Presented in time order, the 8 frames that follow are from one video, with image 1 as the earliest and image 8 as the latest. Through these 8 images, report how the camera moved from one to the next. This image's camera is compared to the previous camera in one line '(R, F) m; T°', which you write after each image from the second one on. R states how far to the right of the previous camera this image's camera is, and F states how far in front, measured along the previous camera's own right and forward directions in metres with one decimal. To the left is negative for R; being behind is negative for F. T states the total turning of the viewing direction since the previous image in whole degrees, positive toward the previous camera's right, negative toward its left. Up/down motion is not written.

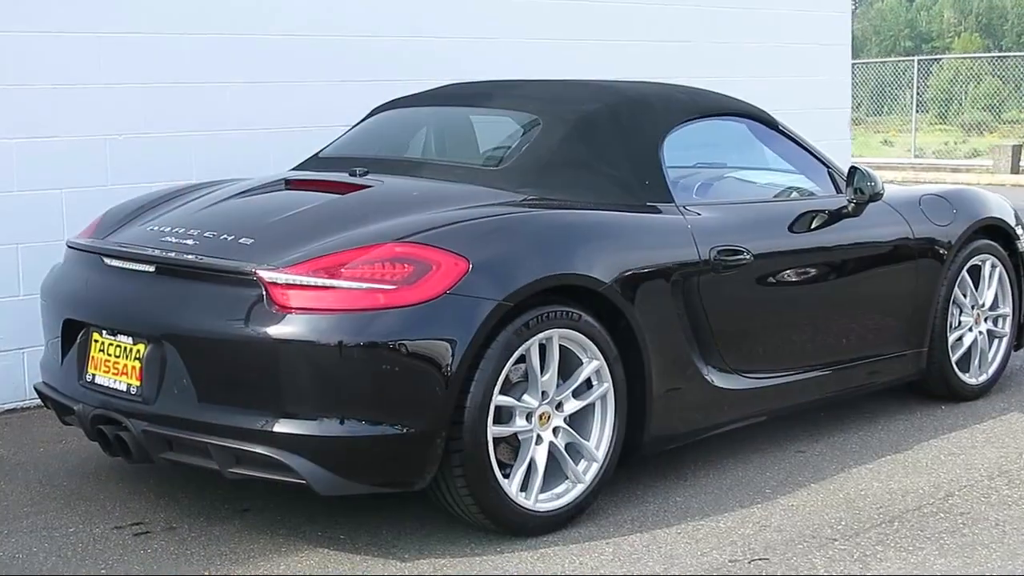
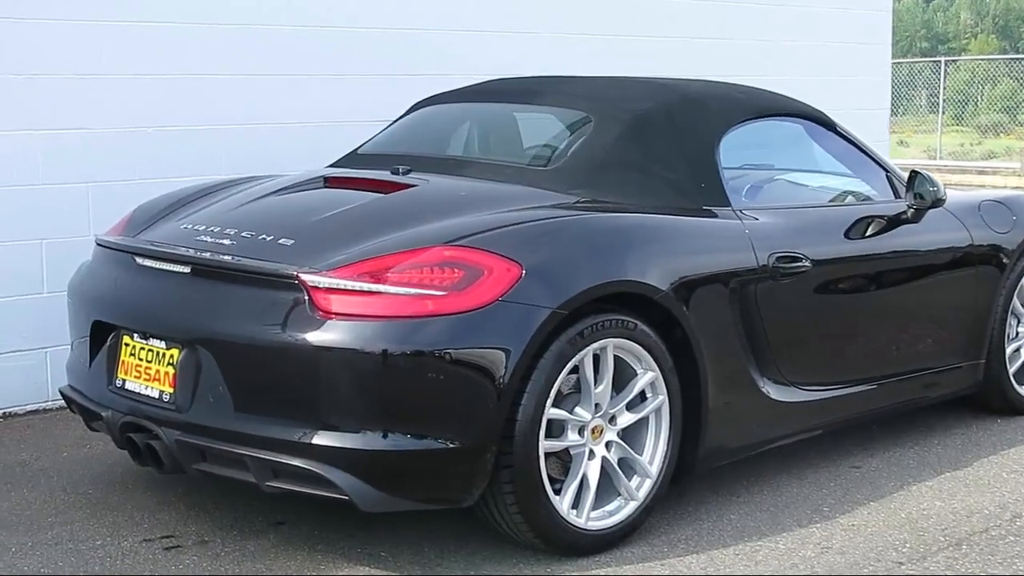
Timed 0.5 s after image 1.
(-0.1, +0.2) m; 0°
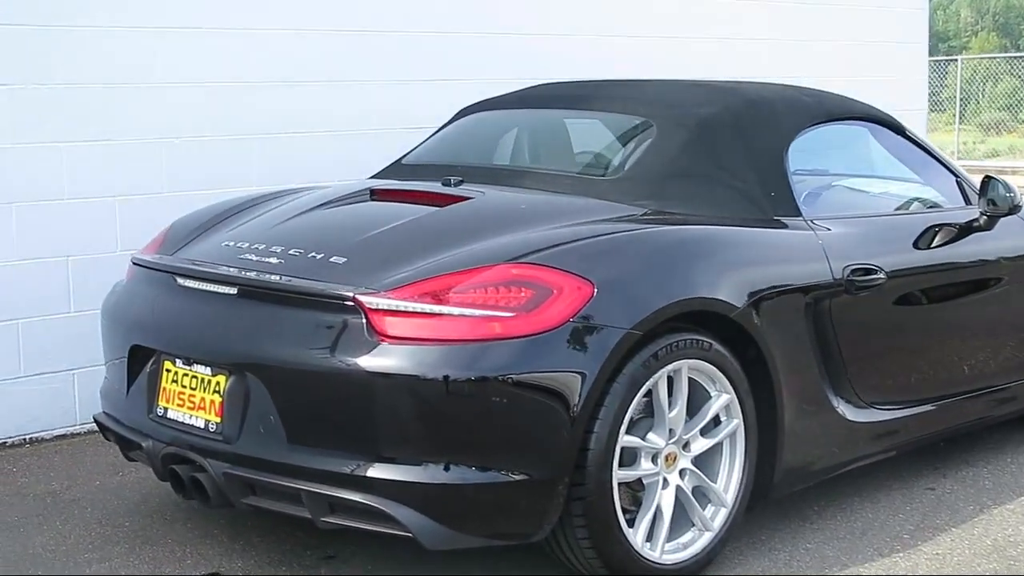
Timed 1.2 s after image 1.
(-0.2, +0.2) m; 0°
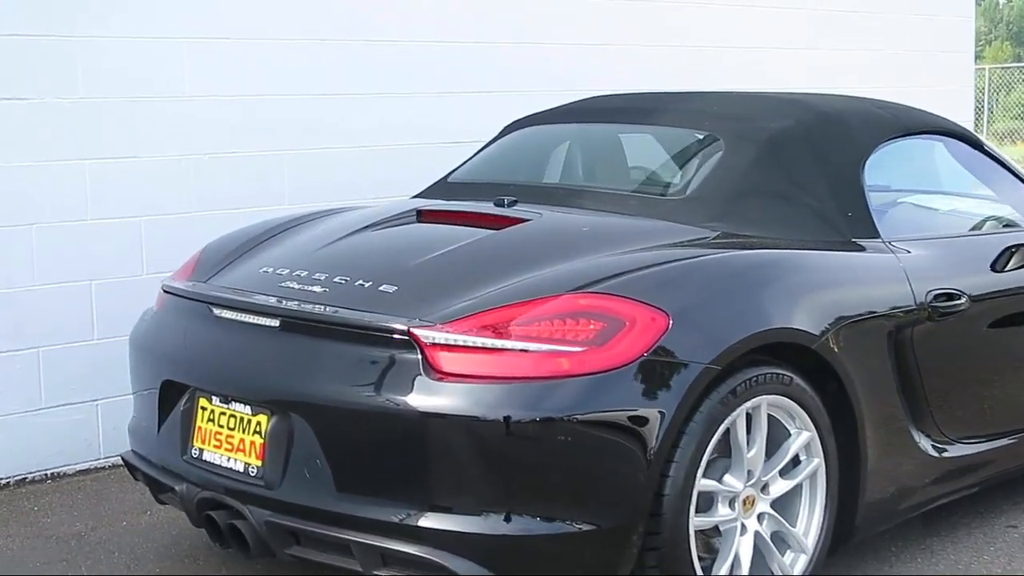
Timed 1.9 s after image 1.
(-0.1, +0.3) m; 0°
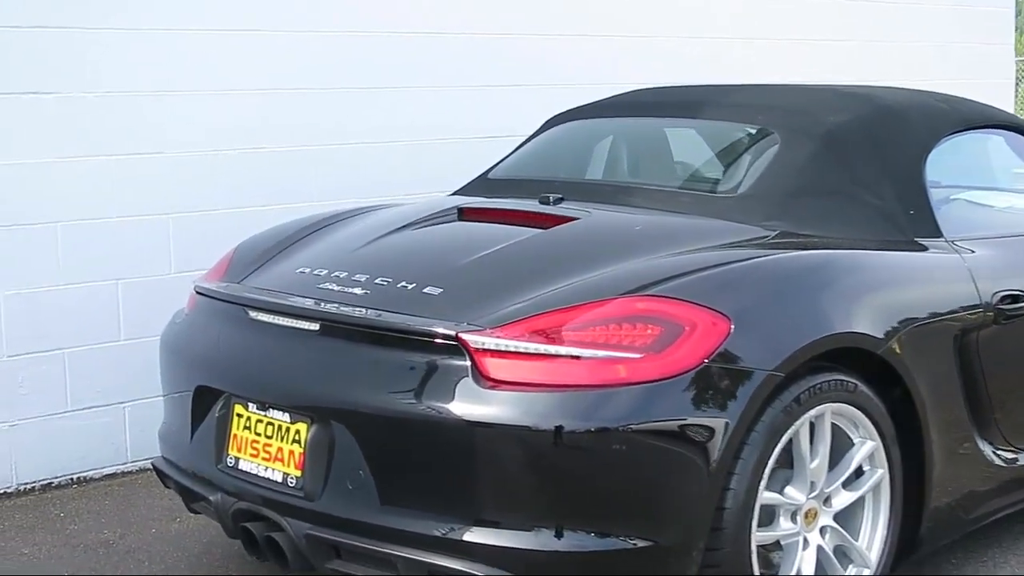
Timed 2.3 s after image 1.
(-0.1, +0.2) m; -1°
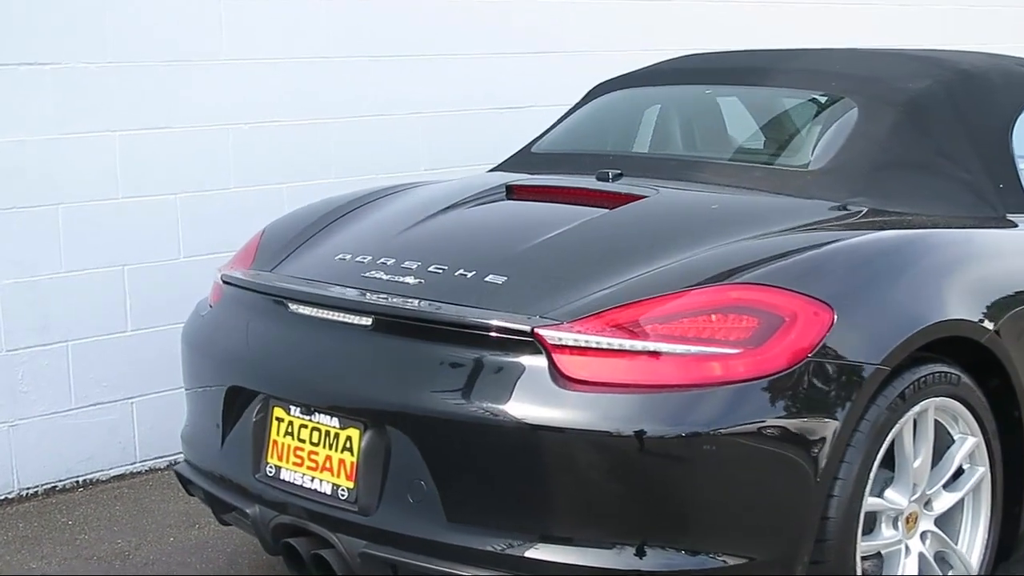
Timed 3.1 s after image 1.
(-0.2, +0.3) m; +1°
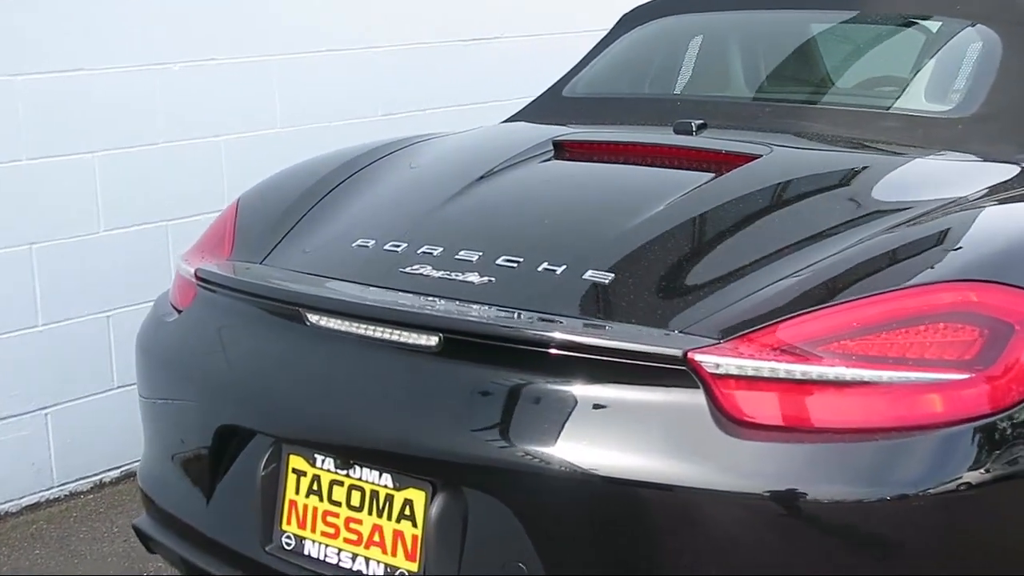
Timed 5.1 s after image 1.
(-0.4, +0.8) m; +6°
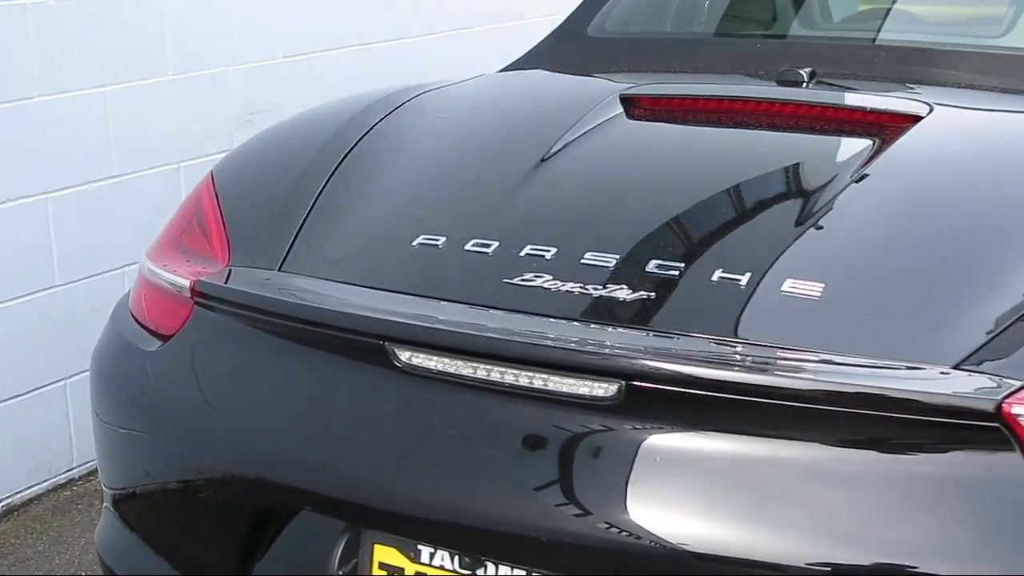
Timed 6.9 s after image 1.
(-0.4, +0.6) m; +9°
